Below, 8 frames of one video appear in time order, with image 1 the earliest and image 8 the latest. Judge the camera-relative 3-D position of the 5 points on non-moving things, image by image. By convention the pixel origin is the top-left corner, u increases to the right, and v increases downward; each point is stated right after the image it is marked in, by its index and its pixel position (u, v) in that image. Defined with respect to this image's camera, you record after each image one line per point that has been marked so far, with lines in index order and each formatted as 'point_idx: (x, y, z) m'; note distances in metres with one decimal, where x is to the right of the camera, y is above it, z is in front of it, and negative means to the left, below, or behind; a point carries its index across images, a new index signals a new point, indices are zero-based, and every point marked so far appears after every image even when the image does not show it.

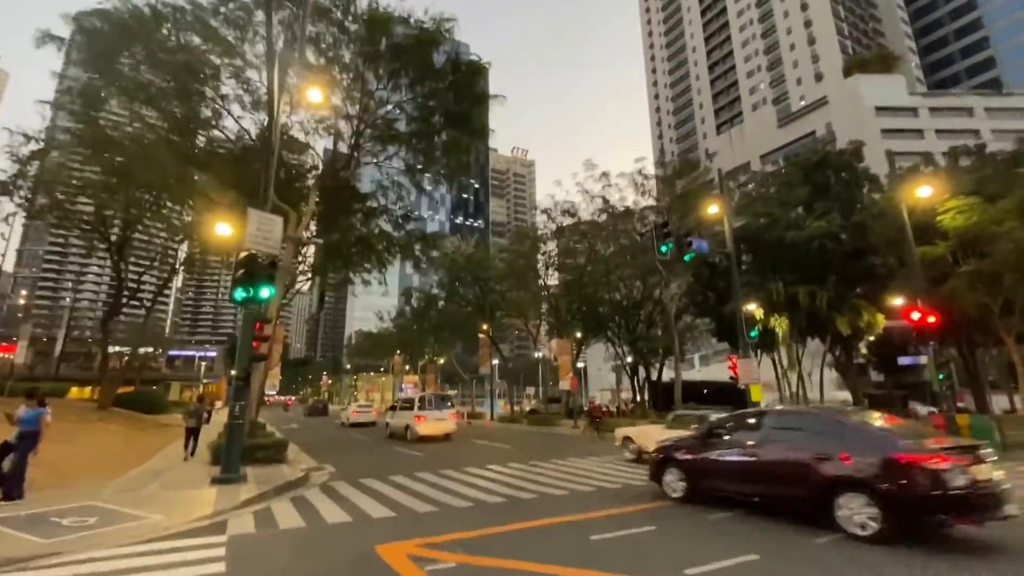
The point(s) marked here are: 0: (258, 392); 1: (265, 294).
0: (-7.0, -2.9, +16.1) m
1: (-4.8, -0.1, +11.3) m
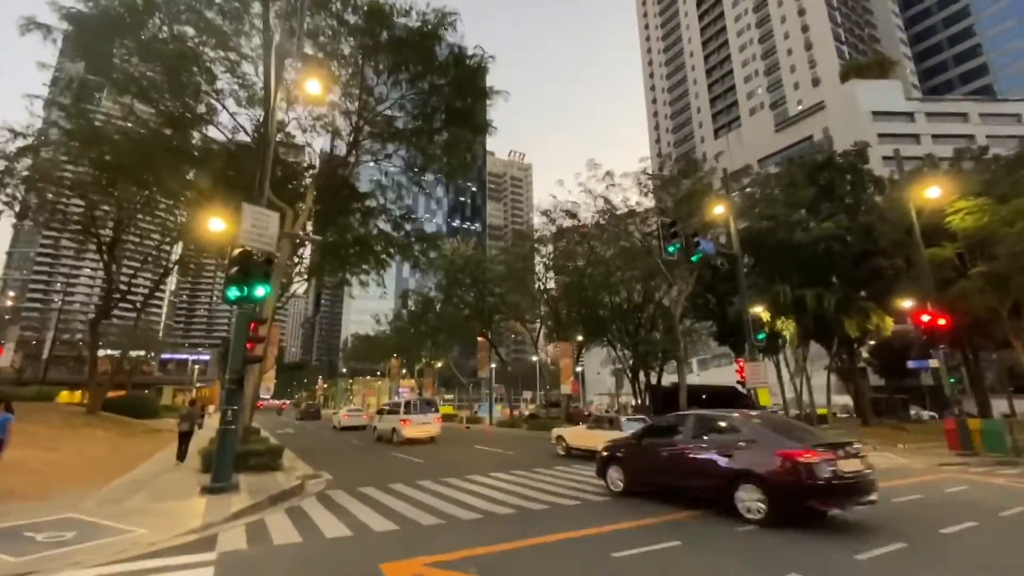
0: (-6.9, -2.9, +15.5) m
1: (-4.6, -0.1, +10.8) m
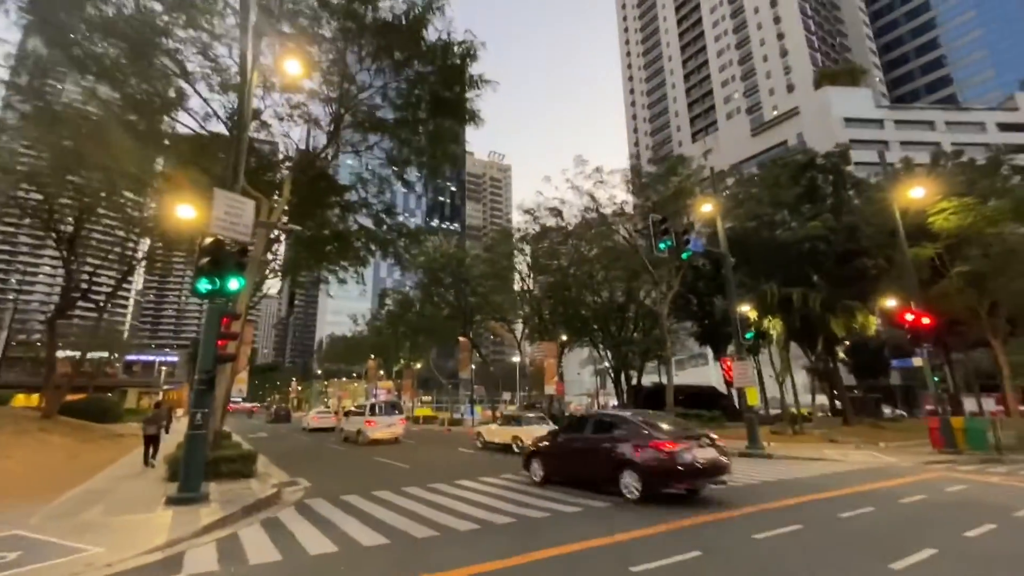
0: (-7.2, -2.7, +14.5) m
1: (-4.7, 0.0, +9.9) m
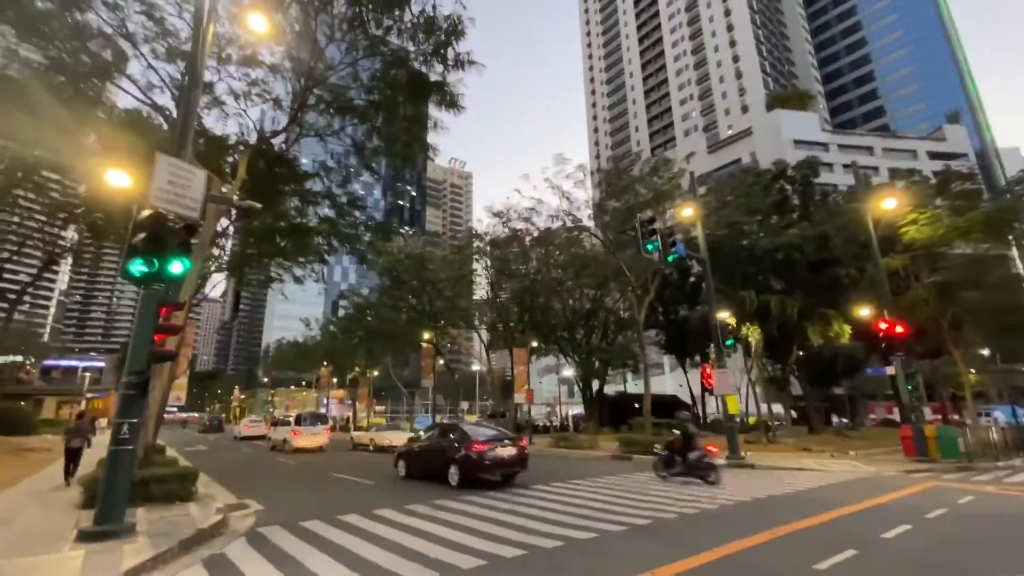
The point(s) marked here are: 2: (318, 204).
0: (-7.6, -2.5, +12.5) m
1: (-4.7, +0.3, +8.2) m
2: (-6.5, +2.8, +19.6) m
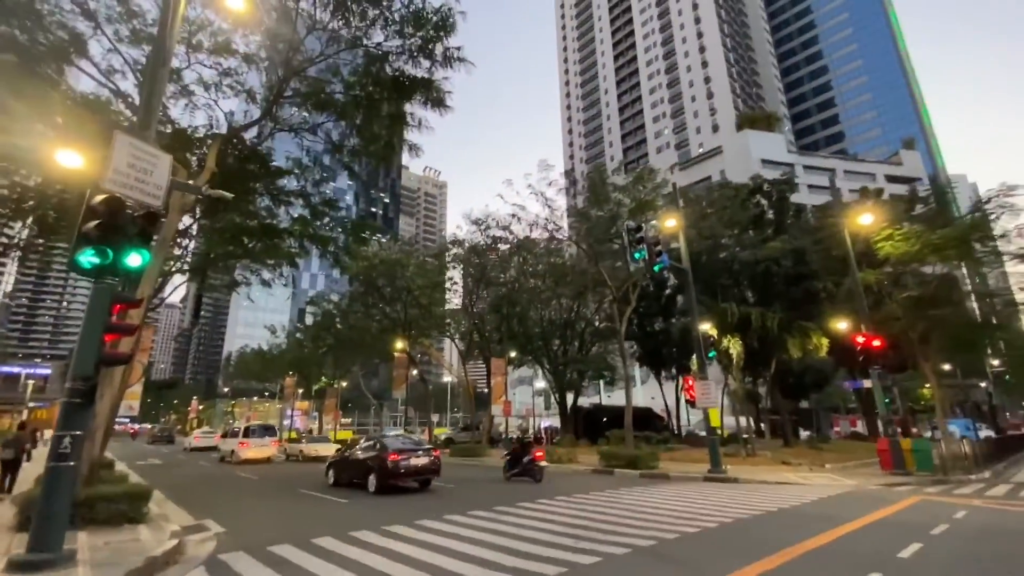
0: (-7.9, -2.5, +11.4) m
1: (-4.7, +0.3, +7.3) m
2: (-7.1, +2.7, +18.7) m
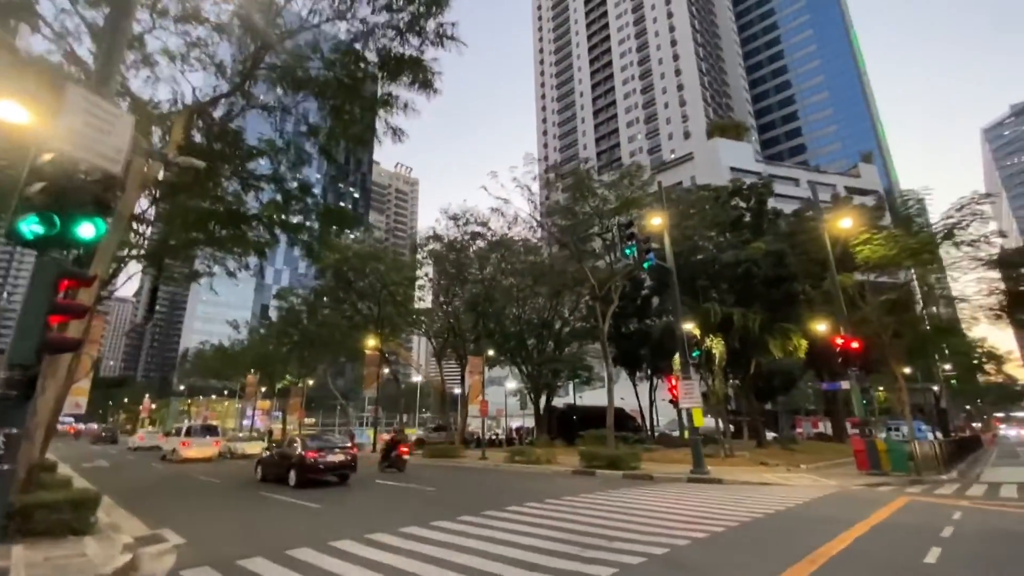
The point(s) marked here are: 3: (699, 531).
0: (-8.0, -2.2, +10.2) m
1: (-4.6, +0.6, +6.3) m
2: (-7.5, +3.0, +17.5) m
3: (+2.9, -3.8, +9.1) m
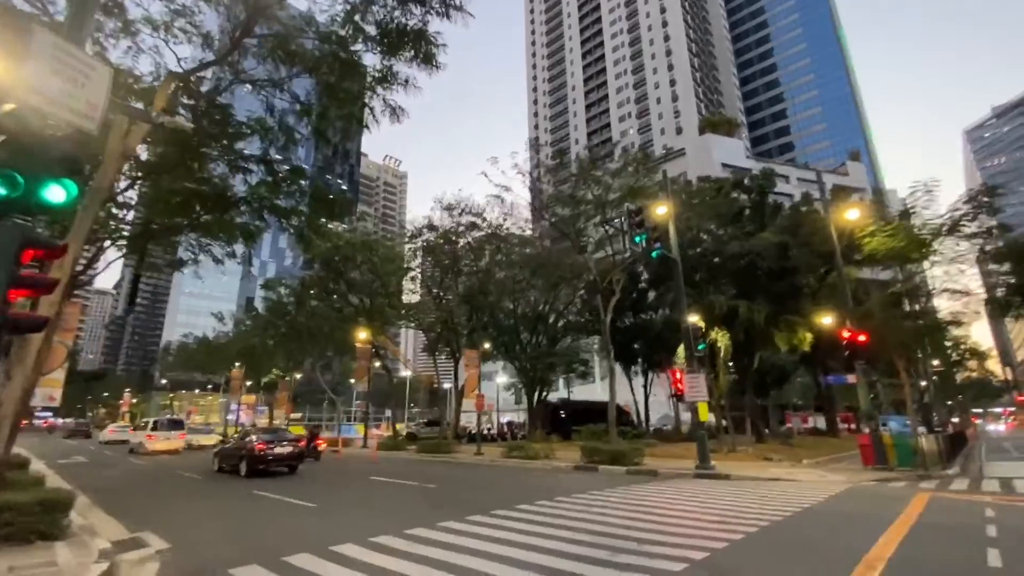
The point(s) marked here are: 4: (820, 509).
0: (-7.8, -1.8, +9.3) m
1: (-4.3, +0.9, +5.4) m
2: (-7.5, +3.4, +16.6) m
3: (+3.1, -3.5, +8.4) m
4: (+5.5, -4.2, +10.7) m
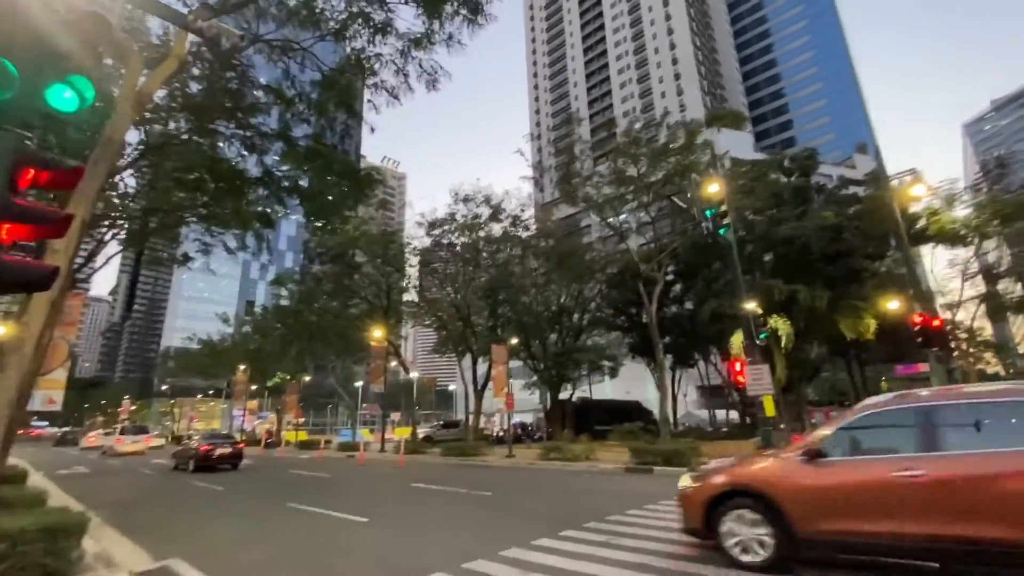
0: (-6.5, -1.5, +7.6) m
1: (-2.9, +1.3, +3.8) m
2: (-6.2, +3.6, +14.9) m
3: (+4.5, -3.0, +6.8) m
4: (+6.9, -3.6, +9.1) m
